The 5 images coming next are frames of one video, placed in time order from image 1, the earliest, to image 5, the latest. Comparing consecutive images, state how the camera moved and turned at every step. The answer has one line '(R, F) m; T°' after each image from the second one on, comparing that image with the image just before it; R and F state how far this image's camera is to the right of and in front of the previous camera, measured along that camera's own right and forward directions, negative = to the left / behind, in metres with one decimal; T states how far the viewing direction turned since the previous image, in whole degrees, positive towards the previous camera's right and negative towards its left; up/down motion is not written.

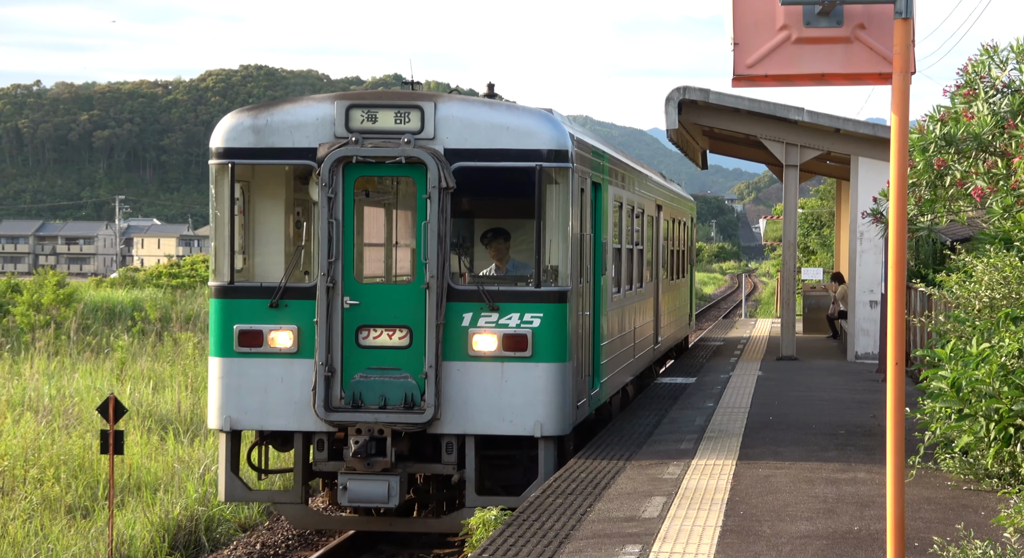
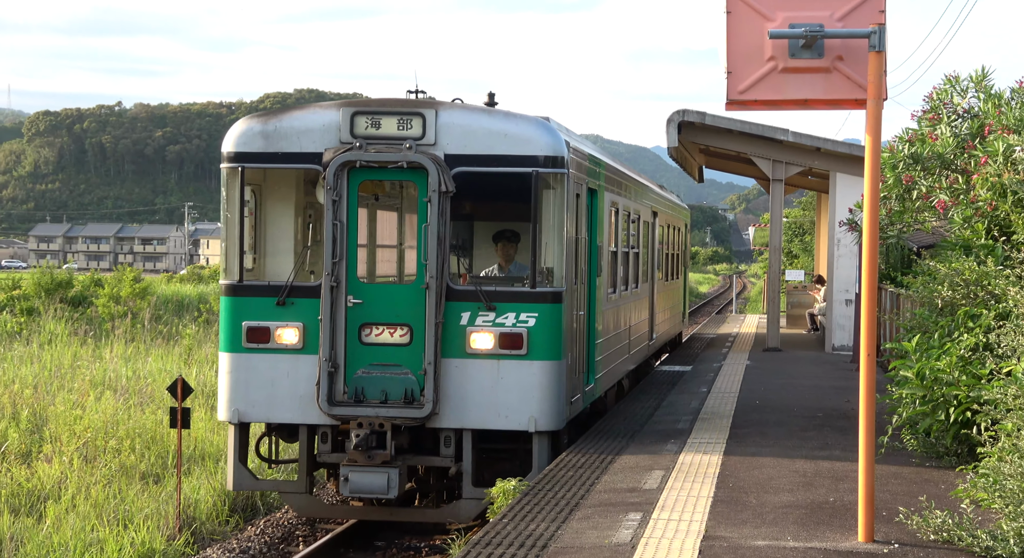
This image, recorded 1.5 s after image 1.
(-0.2, -1.2) m; 0°
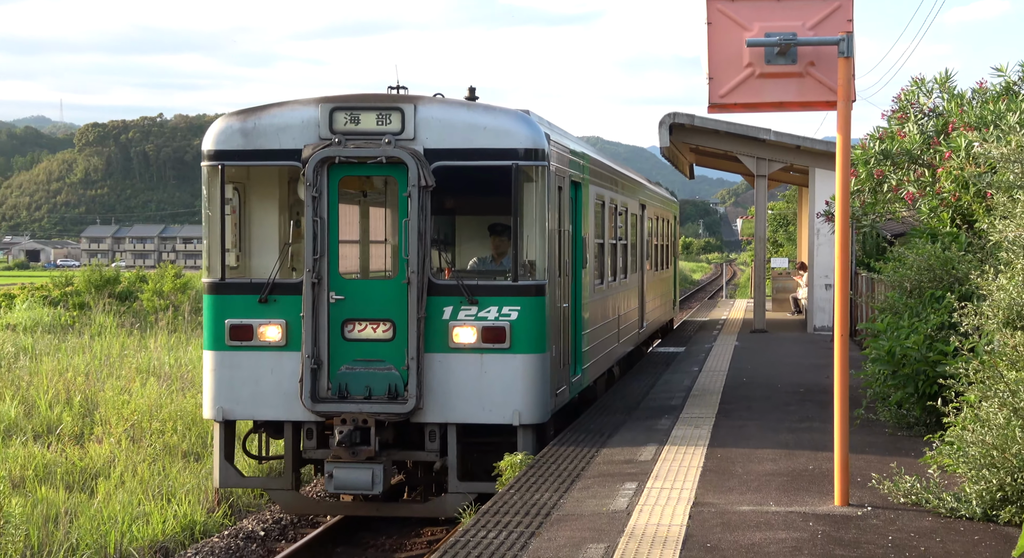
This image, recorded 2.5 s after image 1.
(+0.1, -1.0) m; -1°
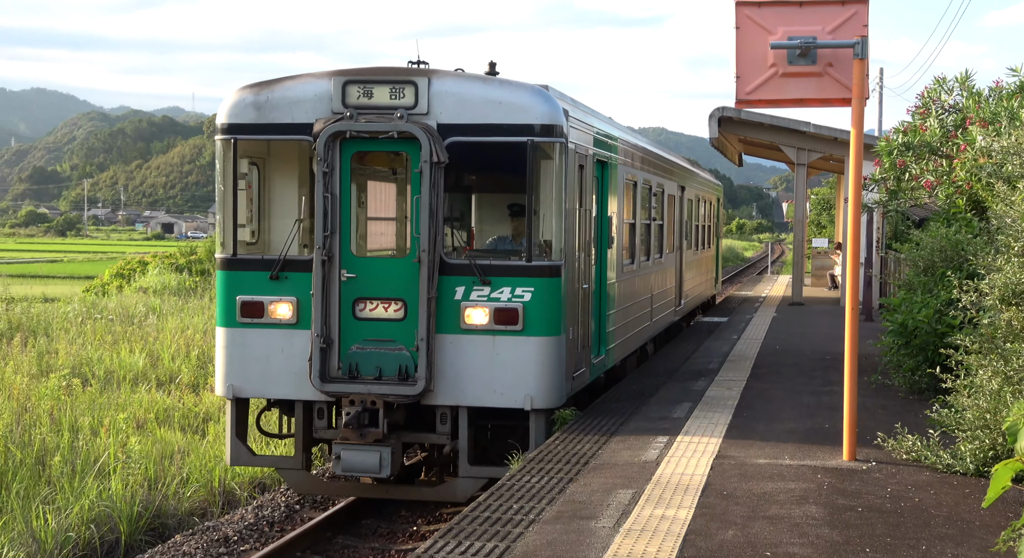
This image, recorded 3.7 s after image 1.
(+1.1, -1.4) m; -7°
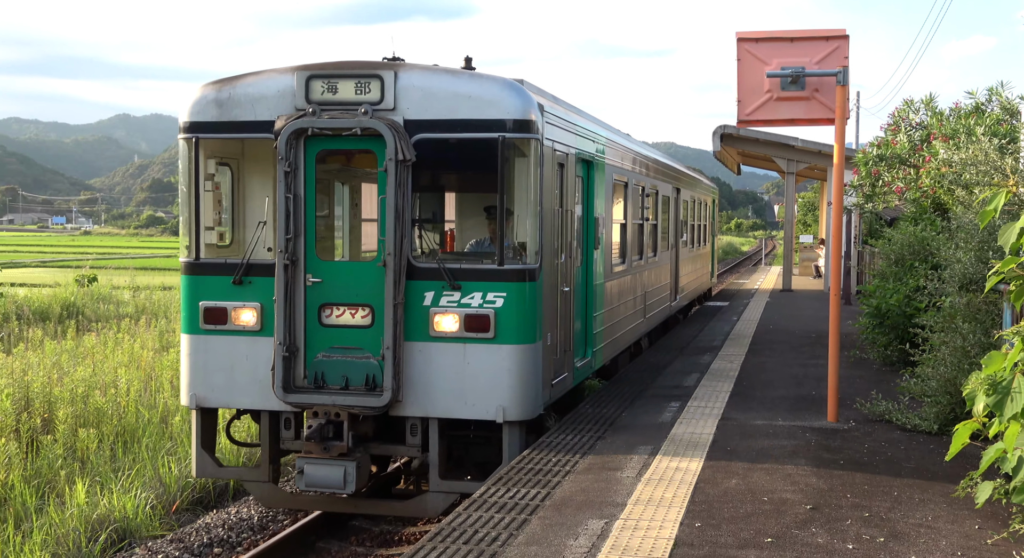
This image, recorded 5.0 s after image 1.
(-0.6, -2.3) m; +1°
